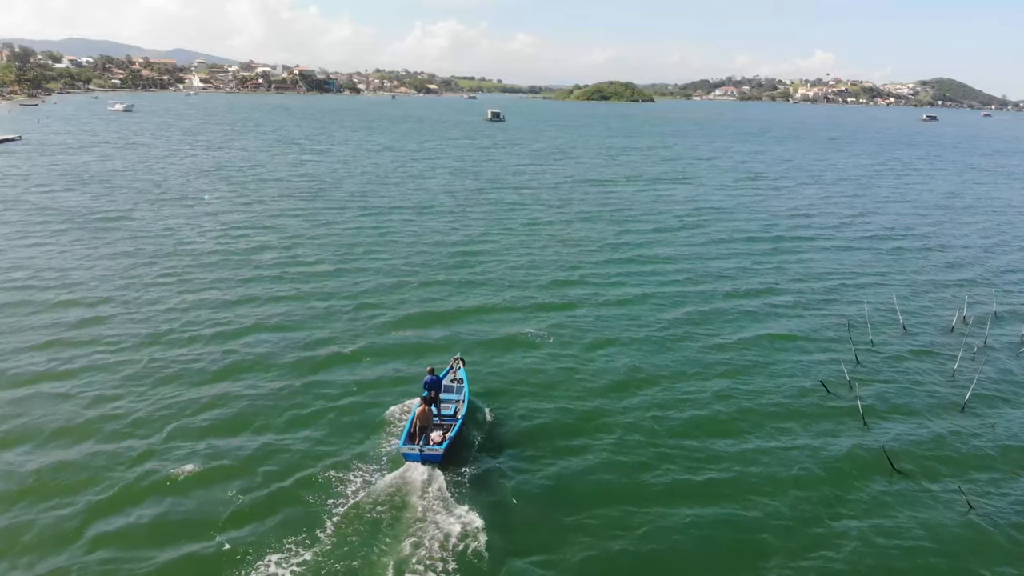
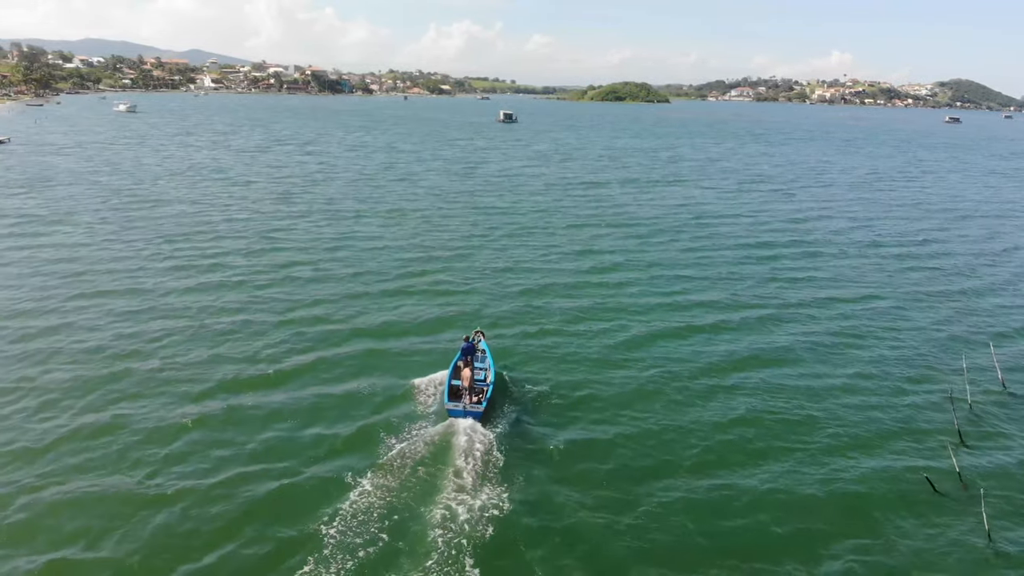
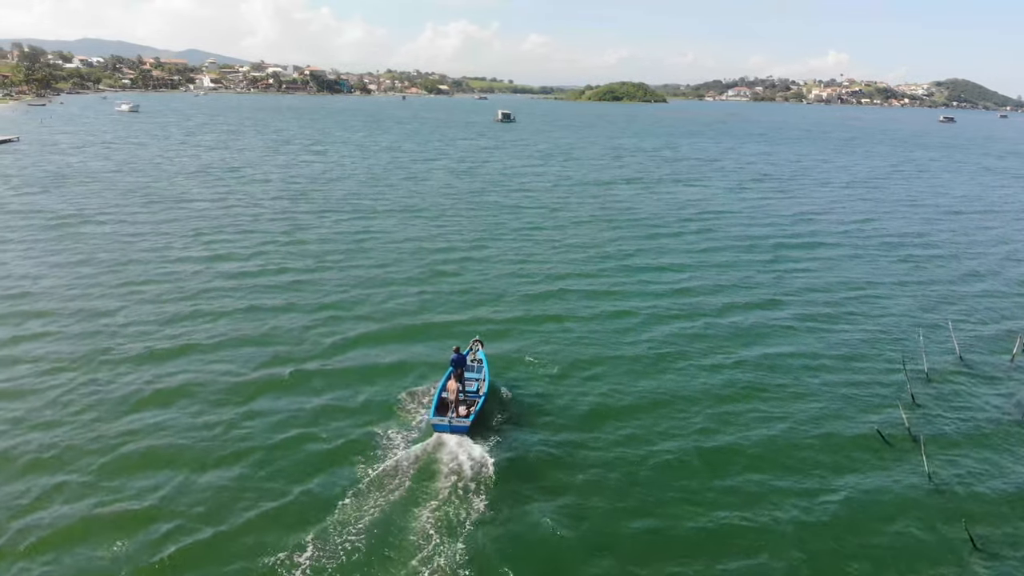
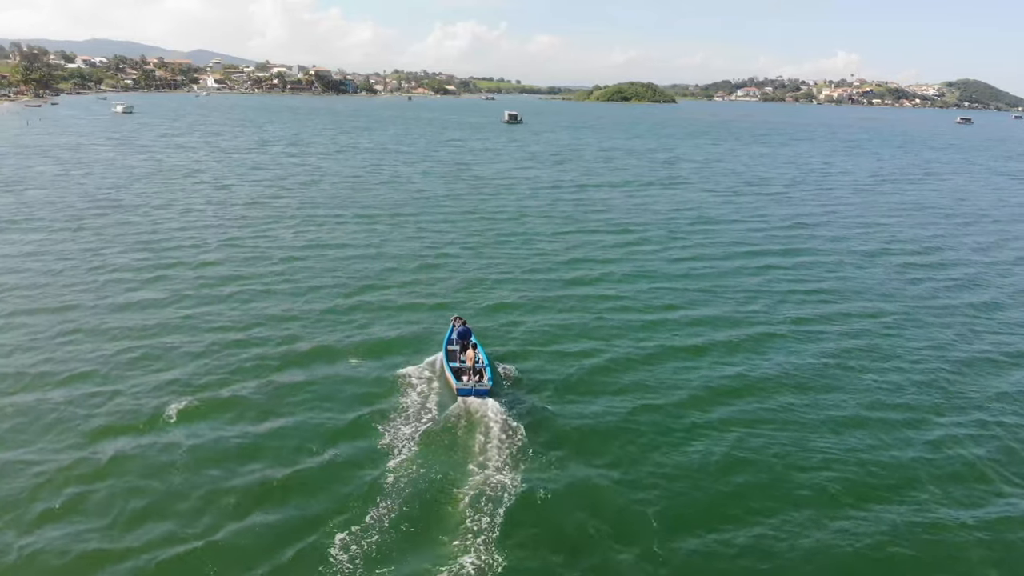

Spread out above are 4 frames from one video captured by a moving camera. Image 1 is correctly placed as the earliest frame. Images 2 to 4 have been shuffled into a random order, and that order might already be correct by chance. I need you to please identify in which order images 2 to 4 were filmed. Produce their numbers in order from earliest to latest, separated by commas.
3, 2, 4
